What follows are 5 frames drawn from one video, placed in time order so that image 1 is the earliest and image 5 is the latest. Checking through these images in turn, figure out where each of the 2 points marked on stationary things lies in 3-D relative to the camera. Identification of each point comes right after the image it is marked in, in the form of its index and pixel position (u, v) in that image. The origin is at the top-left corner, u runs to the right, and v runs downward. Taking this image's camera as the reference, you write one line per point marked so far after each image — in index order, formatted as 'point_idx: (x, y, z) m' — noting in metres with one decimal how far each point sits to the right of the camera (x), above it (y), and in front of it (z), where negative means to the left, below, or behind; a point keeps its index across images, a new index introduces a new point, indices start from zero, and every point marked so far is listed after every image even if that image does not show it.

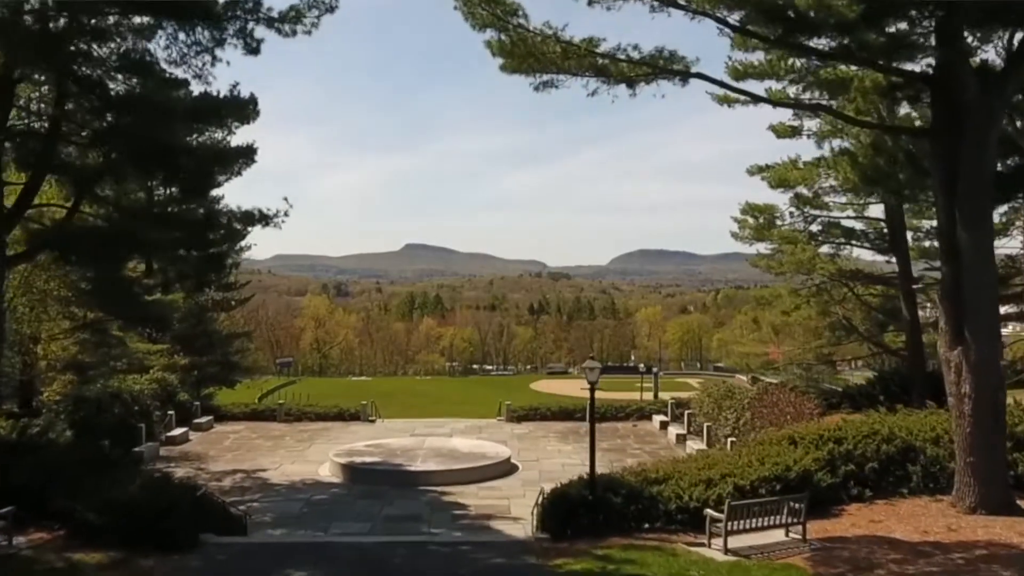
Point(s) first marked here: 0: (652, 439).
0: (+2.9, -3.1, +14.8) m
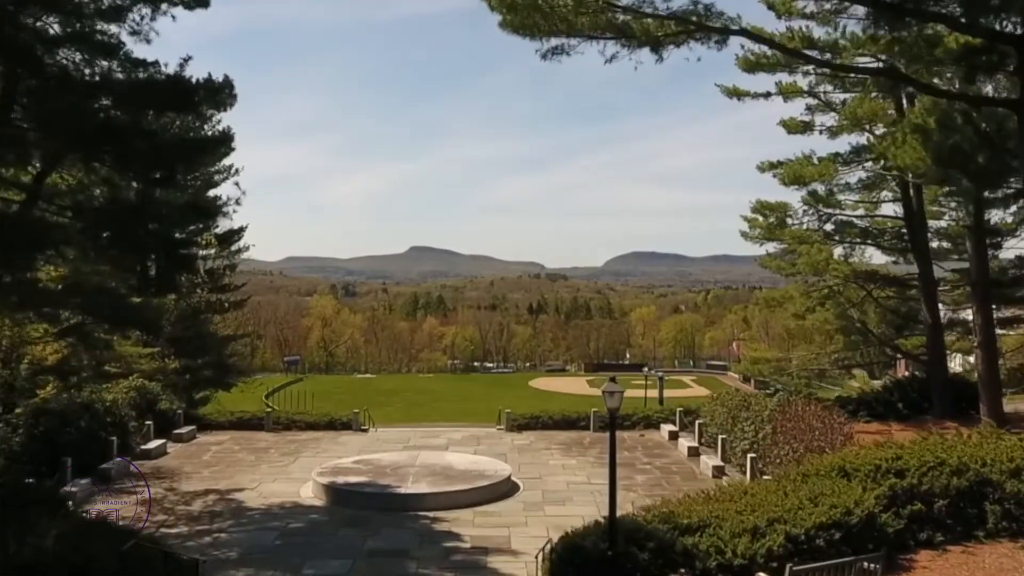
0: (+2.9, -3.2, +13.9) m
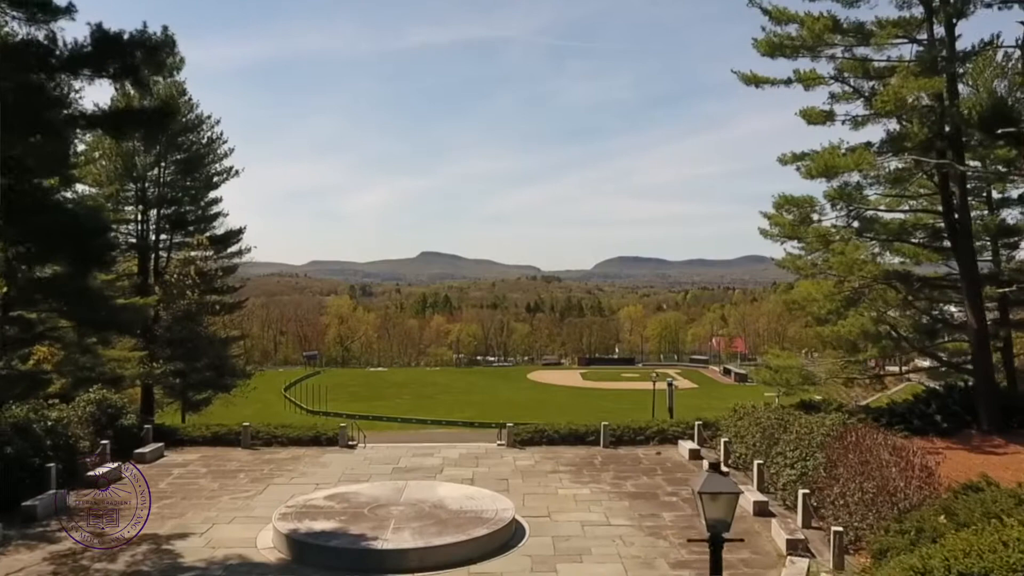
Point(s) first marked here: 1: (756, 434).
0: (+2.9, -3.2, +12.2) m
1: (+4.1, -2.5, +12.2) m
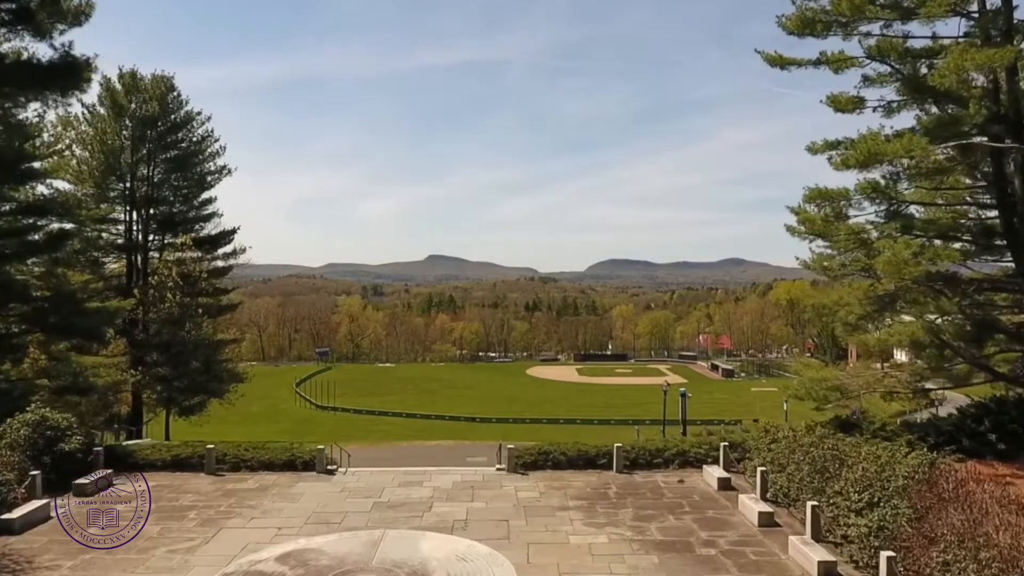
0: (+2.9, -3.3, +10.3) m
1: (+4.1, -2.5, +10.3) m
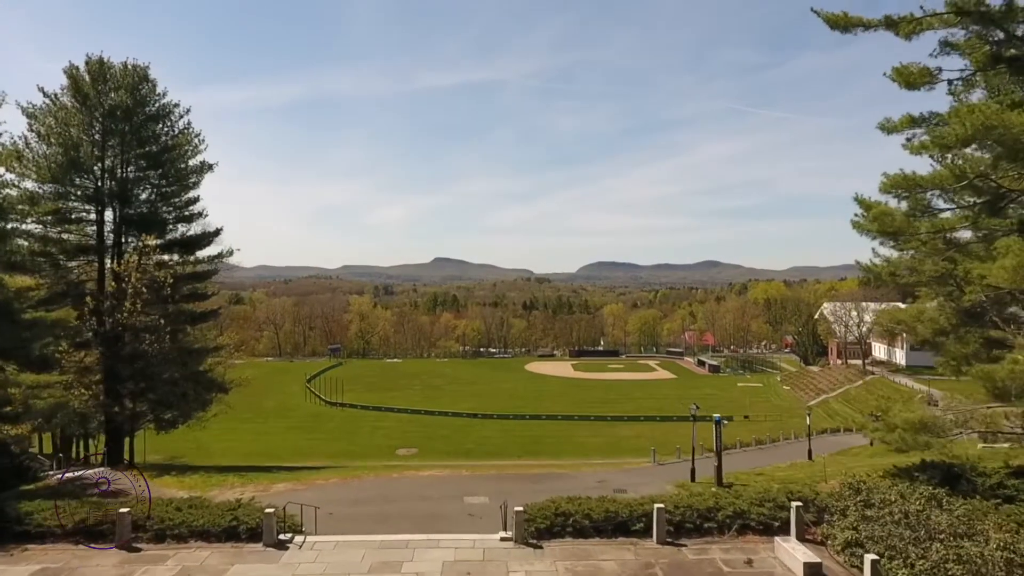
0: (+3.1, -3.5, +7.0) m
1: (+4.3, -2.7, +7.0) m
